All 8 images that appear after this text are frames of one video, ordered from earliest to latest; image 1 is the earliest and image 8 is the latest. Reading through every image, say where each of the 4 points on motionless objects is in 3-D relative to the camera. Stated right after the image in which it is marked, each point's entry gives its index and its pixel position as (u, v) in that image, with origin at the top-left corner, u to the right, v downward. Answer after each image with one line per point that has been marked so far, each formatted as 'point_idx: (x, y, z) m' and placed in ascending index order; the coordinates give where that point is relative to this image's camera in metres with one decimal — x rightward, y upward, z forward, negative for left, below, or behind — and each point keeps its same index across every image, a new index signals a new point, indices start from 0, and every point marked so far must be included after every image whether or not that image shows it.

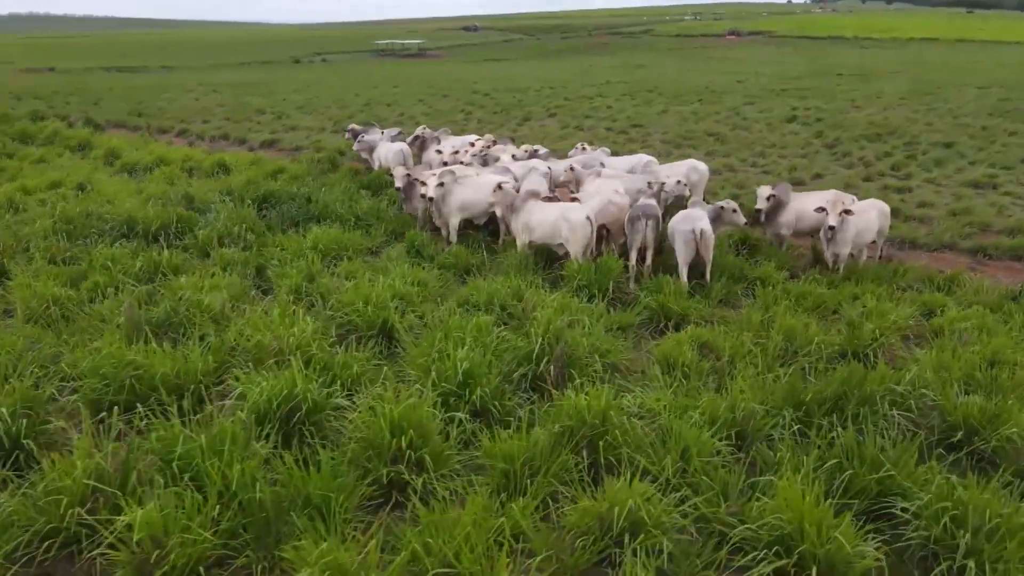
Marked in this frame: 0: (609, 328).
0: (+1.0, -0.5, +8.0) m
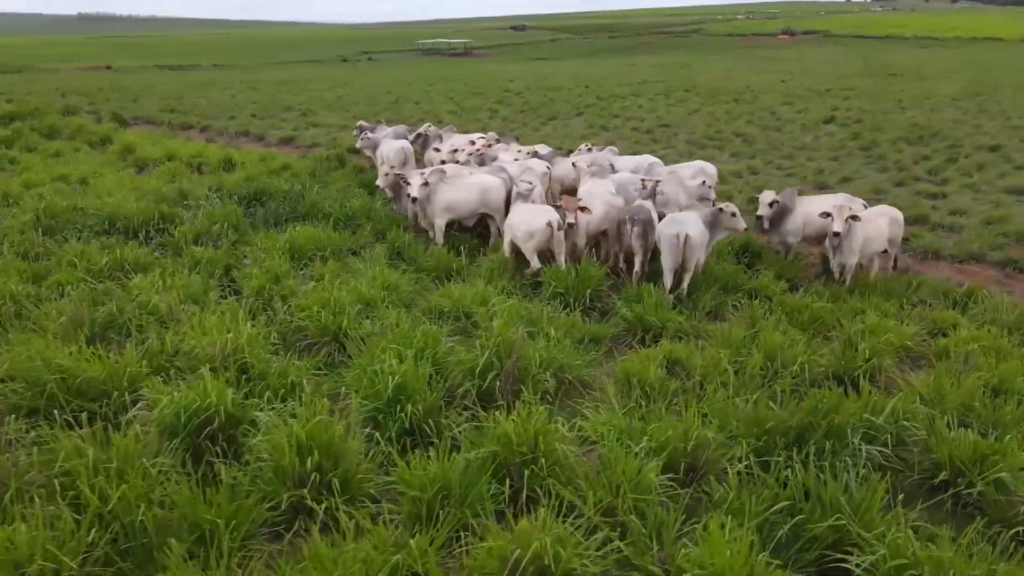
0: (+0.7, -0.6, +7.4) m
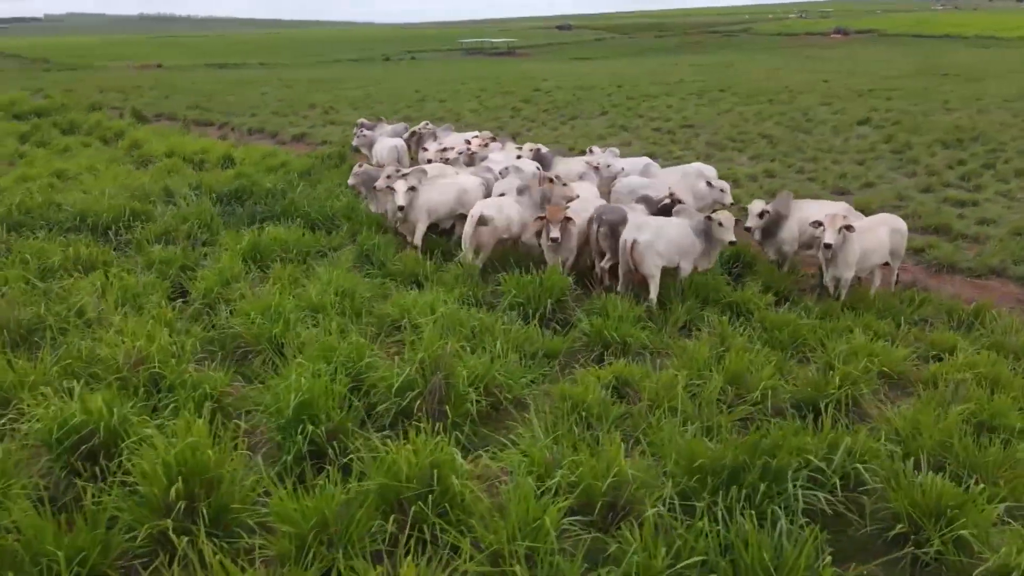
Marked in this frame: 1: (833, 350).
0: (+0.1, -0.7, +6.9) m
1: (+3.1, -0.6, +7.1) m
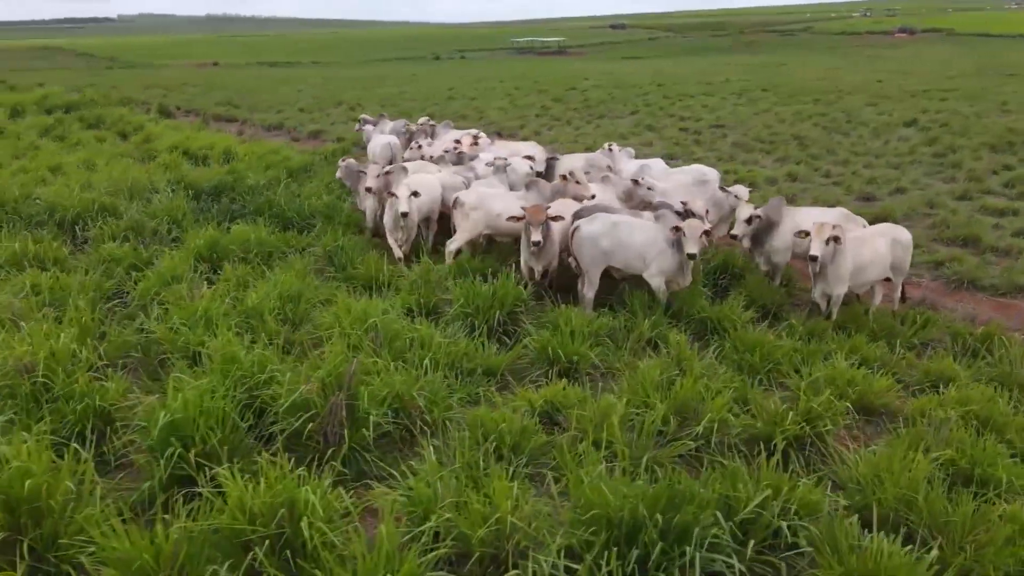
0: (-0.4, -0.8, +6.3) m
1: (+2.5, -0.8, +6.2) m
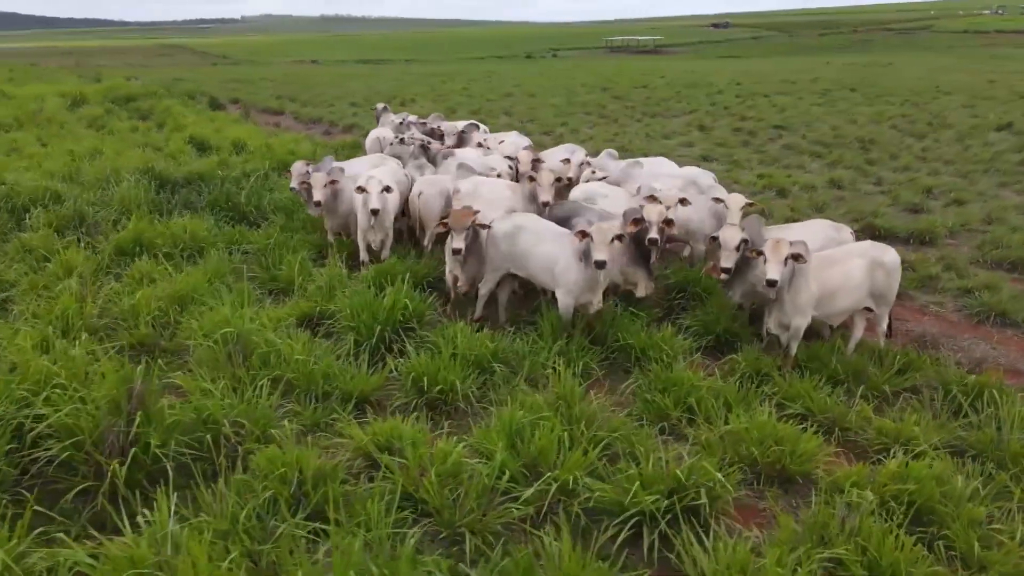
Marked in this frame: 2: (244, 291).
0: (-1.5, -0.8, +5.4) m
1: (+1.4, -1.0, +5.0) m
2: (-2.7, 0.0, +7.4) m
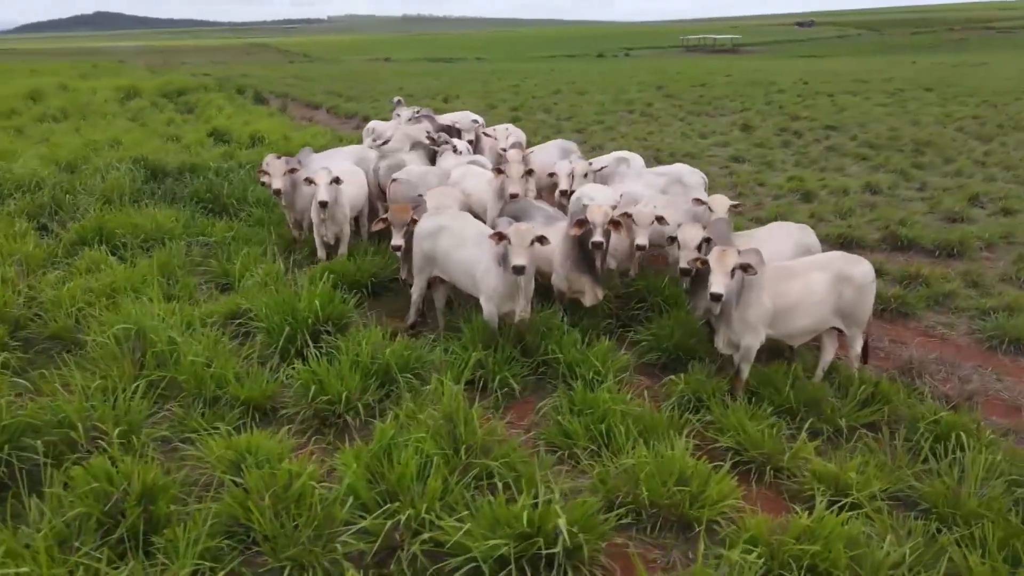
0: (-2.2, -0.8, +5.1) m
1: (+0.6, -1.1, +4.4) m
2: (-3.2, 0.0, +7.2) m
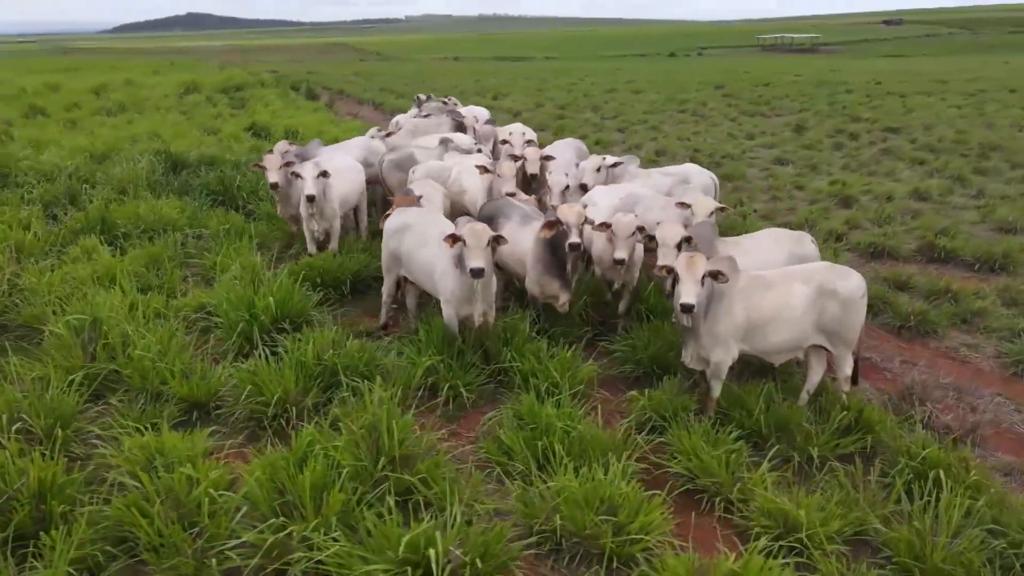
0: (-2.6, -0.8, +5.0) m
1: (+0.2, -1.1, +4.1) m
2: (-3.4, +0.1, +7.1) m
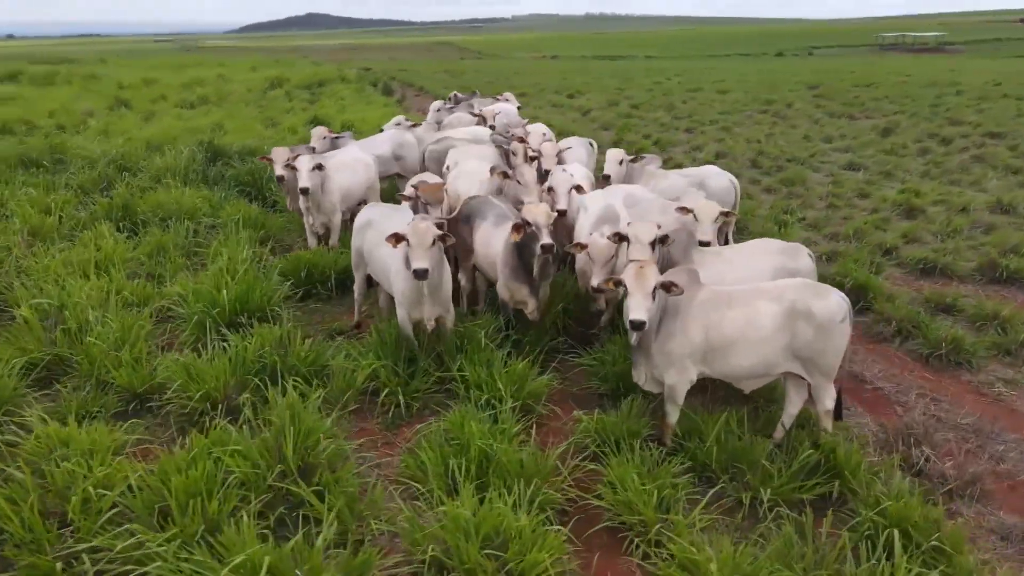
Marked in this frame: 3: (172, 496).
0: (-3.0, -0.7, +5.0) m
1: (-0.4, -1.1, +3.7) m
2: (-3.4, +0.2, +7.2) m
3: (-1.7, -1.0, +3.7) m
